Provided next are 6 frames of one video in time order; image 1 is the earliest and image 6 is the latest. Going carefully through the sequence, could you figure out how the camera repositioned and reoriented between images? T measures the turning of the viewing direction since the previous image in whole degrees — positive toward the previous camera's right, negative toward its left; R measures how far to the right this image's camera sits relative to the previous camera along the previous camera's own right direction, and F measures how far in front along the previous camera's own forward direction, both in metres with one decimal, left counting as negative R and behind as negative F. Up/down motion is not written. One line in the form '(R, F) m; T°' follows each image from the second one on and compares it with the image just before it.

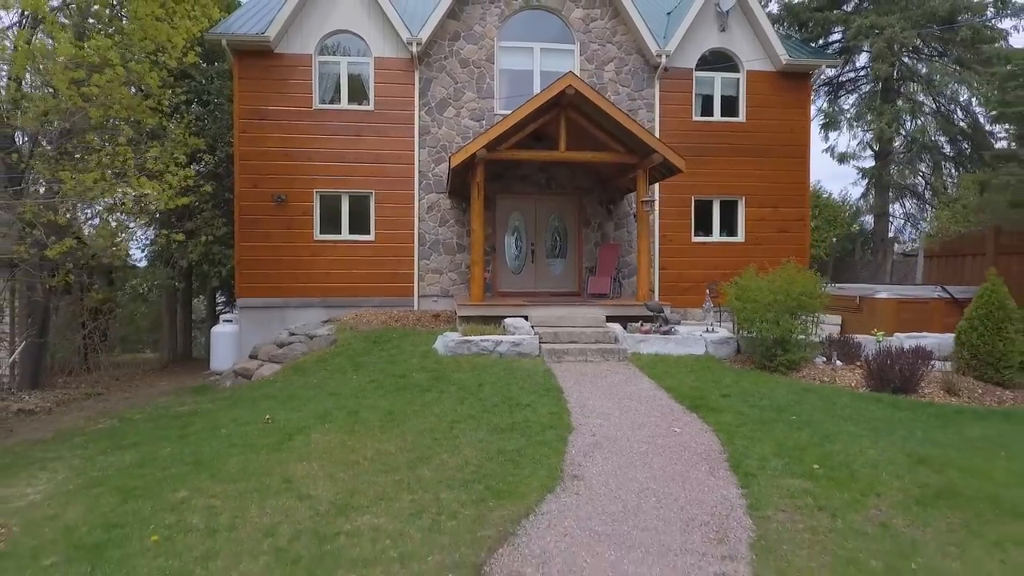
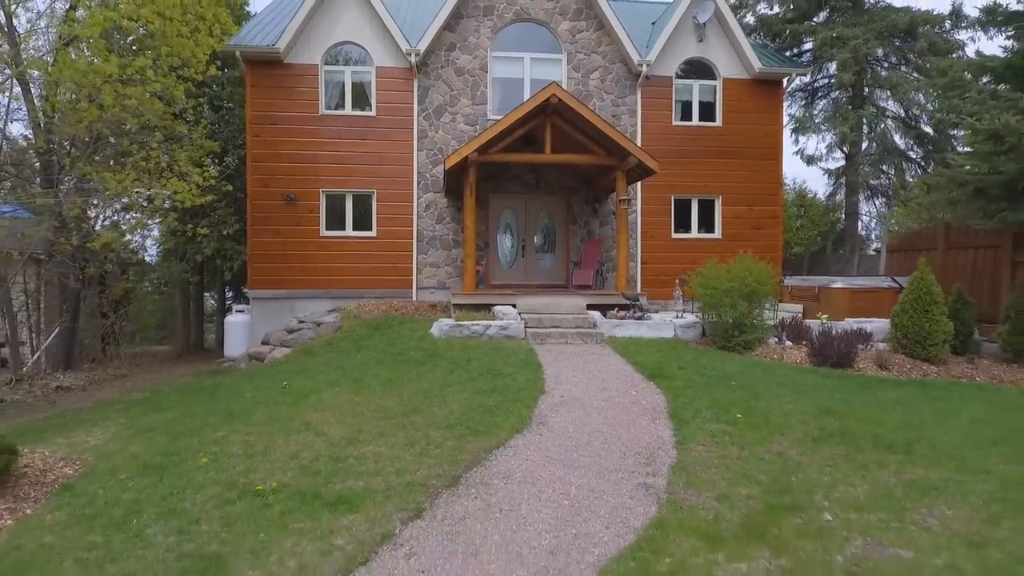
(+0.3, -1.1) m; 0°
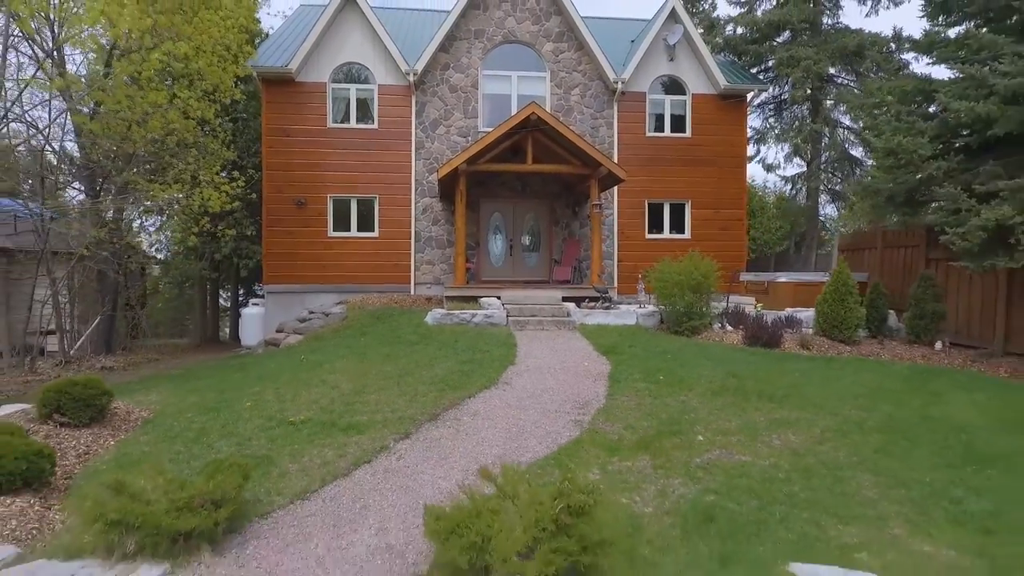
(+0.5, -1.7) m; 0°
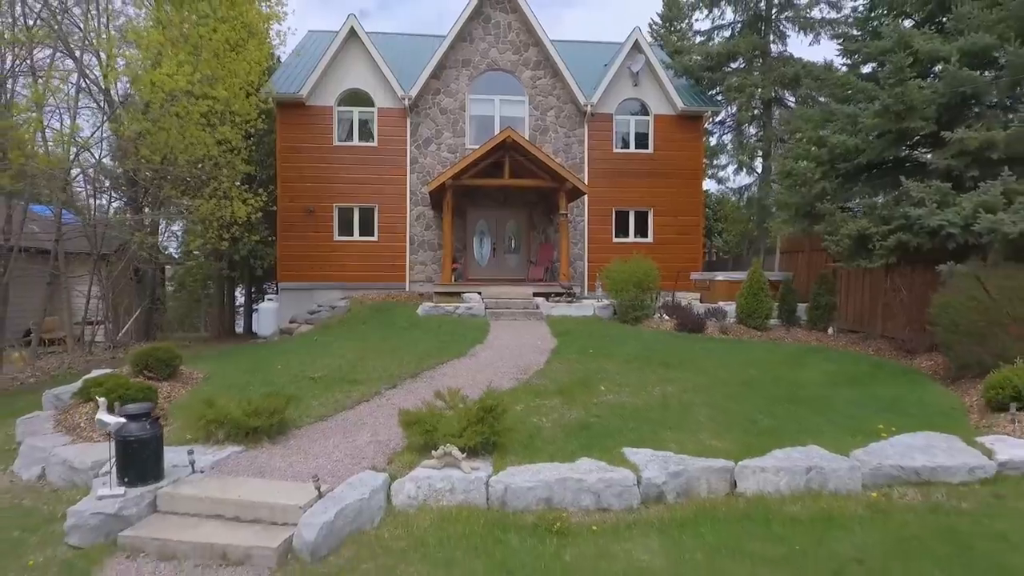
(+0.7, -2.4) m; 0°
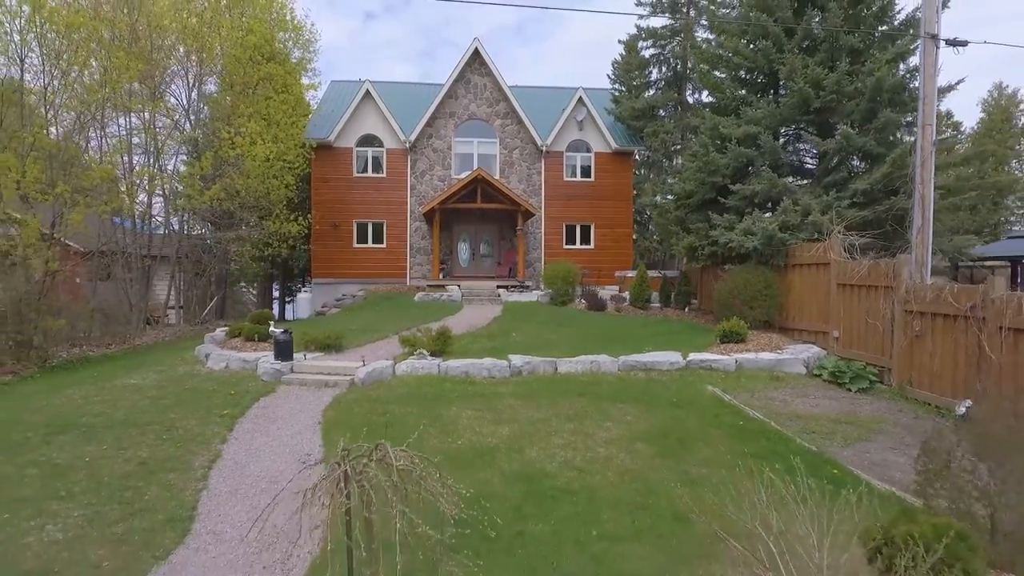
(+1.5, -6.5) m; -1°
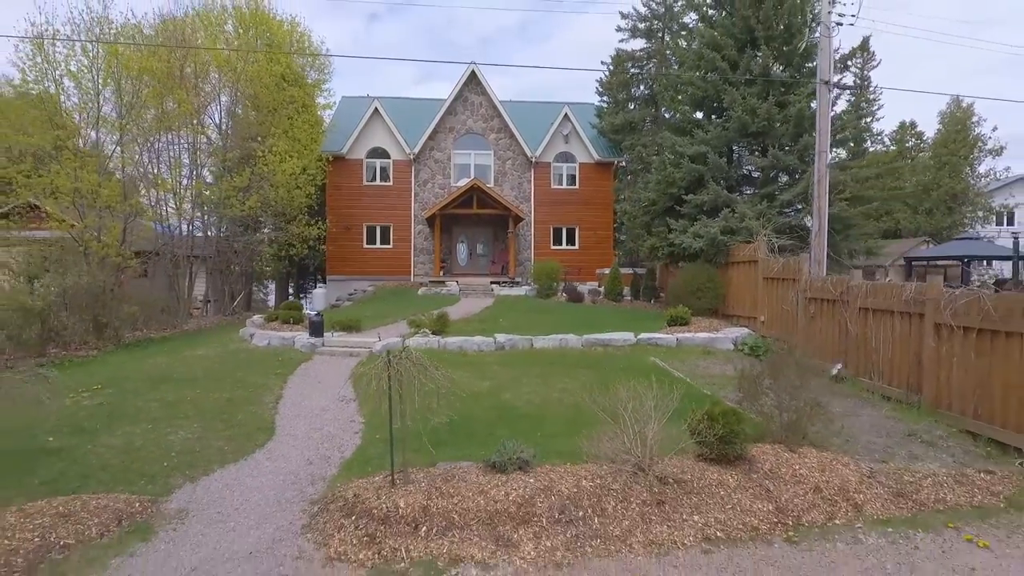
(+0.5, -3.1) m; 0°
